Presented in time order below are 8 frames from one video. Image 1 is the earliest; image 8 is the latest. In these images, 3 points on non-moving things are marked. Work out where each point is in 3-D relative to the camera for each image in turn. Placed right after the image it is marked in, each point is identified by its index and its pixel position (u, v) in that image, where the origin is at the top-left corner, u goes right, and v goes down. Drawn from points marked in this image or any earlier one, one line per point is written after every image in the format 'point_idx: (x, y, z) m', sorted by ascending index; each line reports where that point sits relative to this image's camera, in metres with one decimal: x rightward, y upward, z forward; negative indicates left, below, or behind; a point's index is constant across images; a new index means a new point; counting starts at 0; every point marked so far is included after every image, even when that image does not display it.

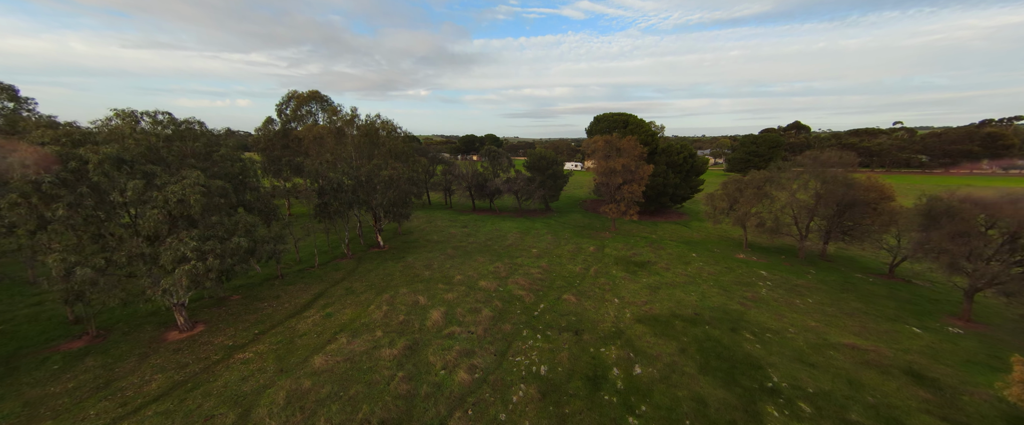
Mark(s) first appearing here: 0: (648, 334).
0: (+6.3, -5.7, +15.2) m
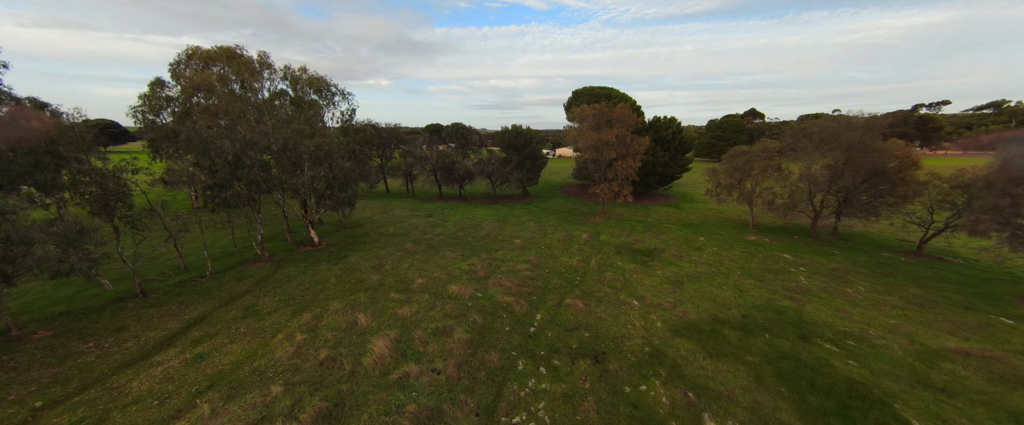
0: (+6.0, -4.5, +10.4) m
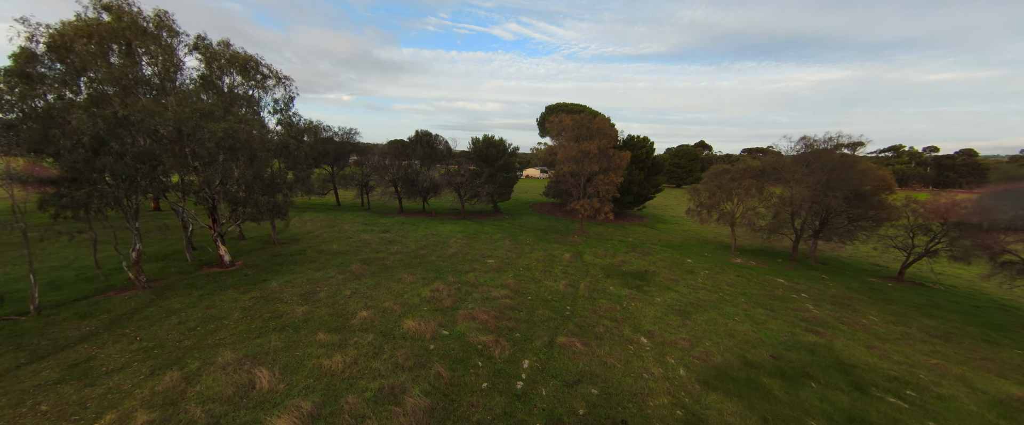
0: (+5.6, -4.8, +7.6) m
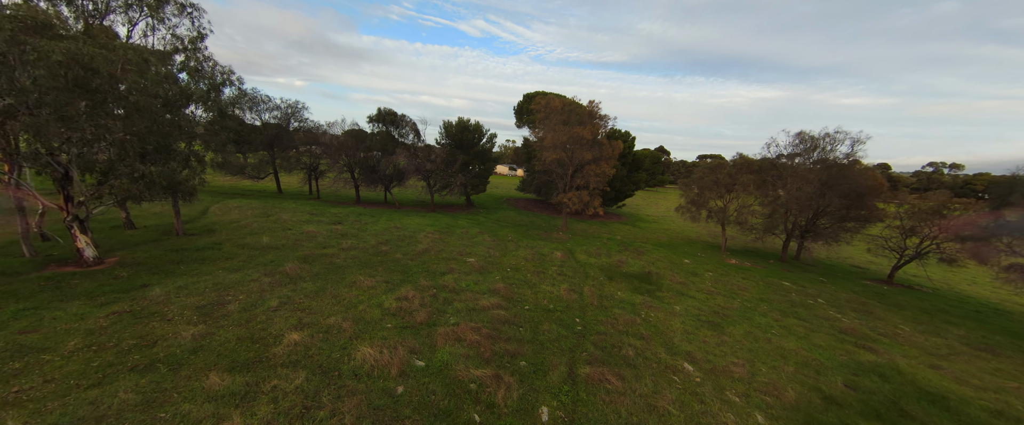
0: (+6.0, -4.5, +5.0) m
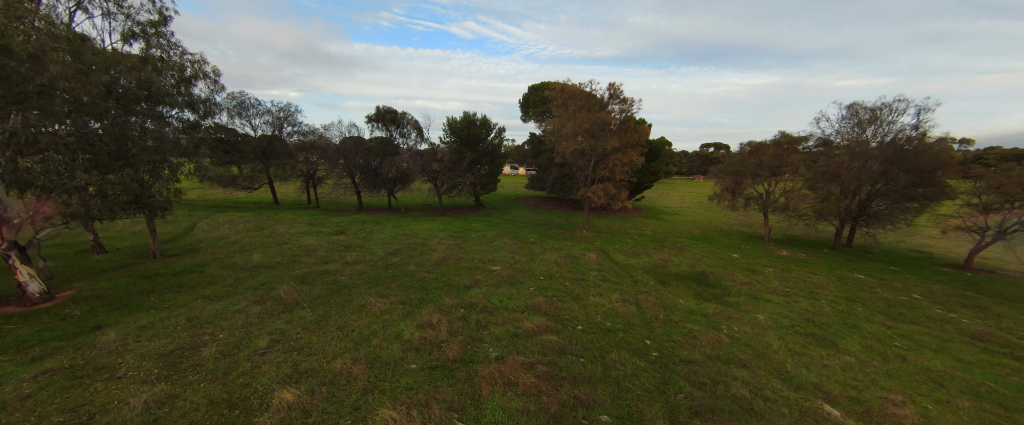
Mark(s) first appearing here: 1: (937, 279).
0: (+7.4, -4.1, +2.7) m
1: (+20.0, -3.2, +15.3) m
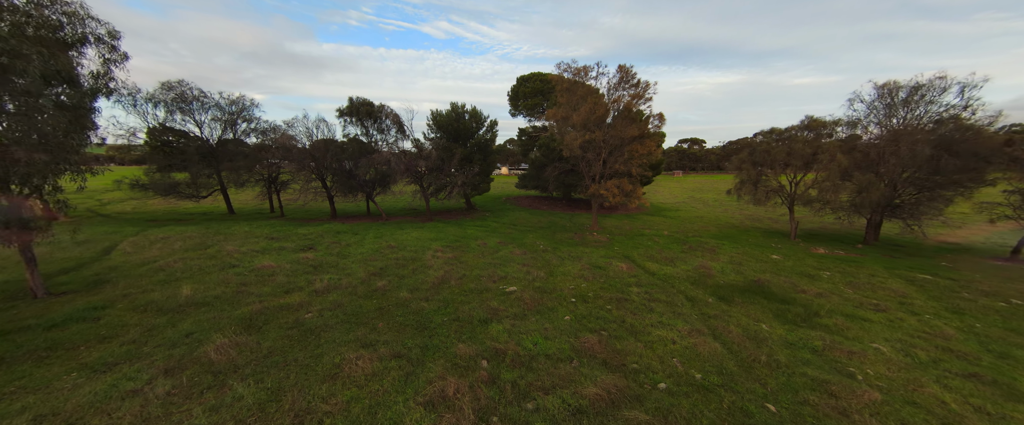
0: (+8.8, -4.0, +0.2) m
1: (+20.6, -2.7, +13.5) m
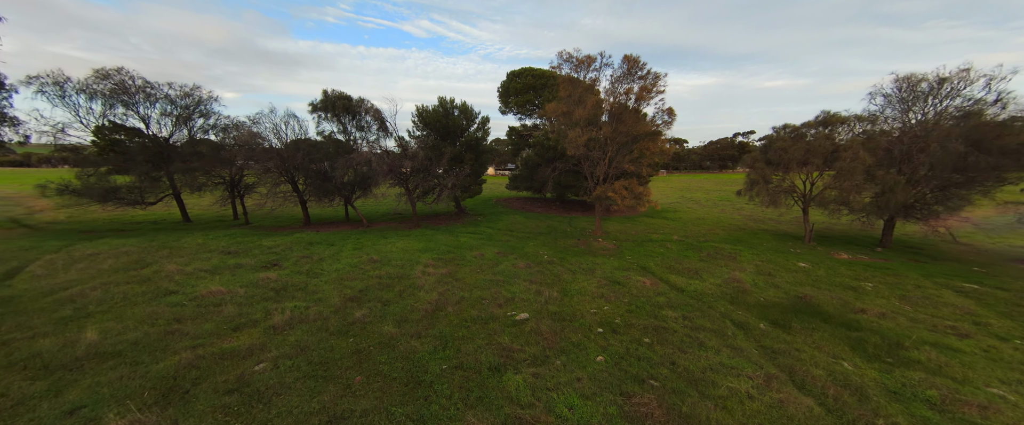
0: (+9.6, -4.2, -1.4) m
1: (+20.8, -2.8, +12.4) m
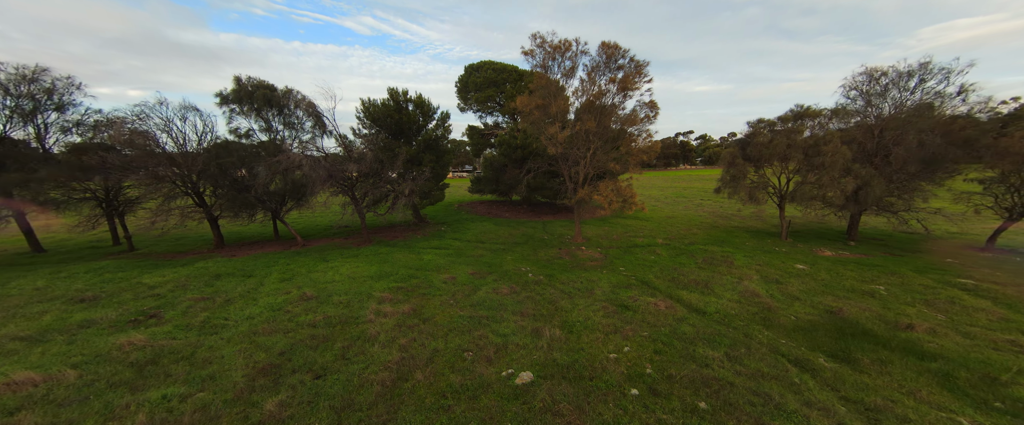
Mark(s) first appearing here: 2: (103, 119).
0: (+10.9, -4.2, -2.7) m
1: (+20.1, -2.4, +12.5) m
2: (-20.9, +4.8, +16.7) m
